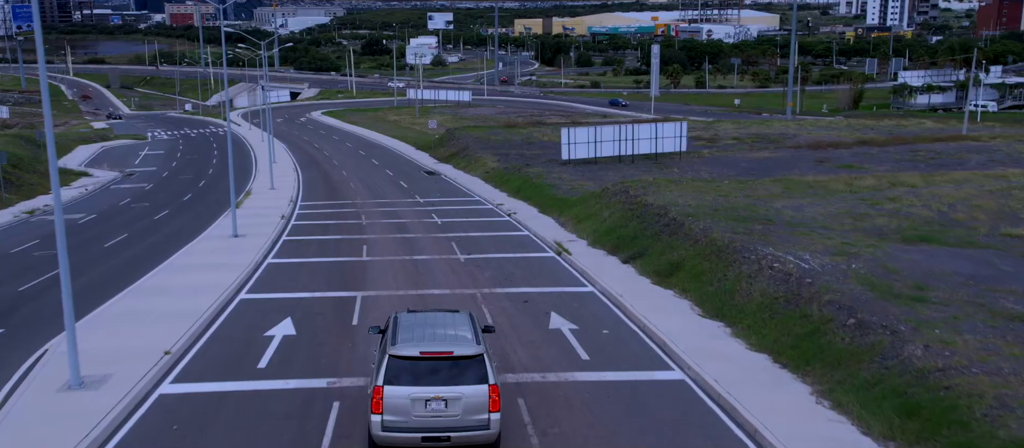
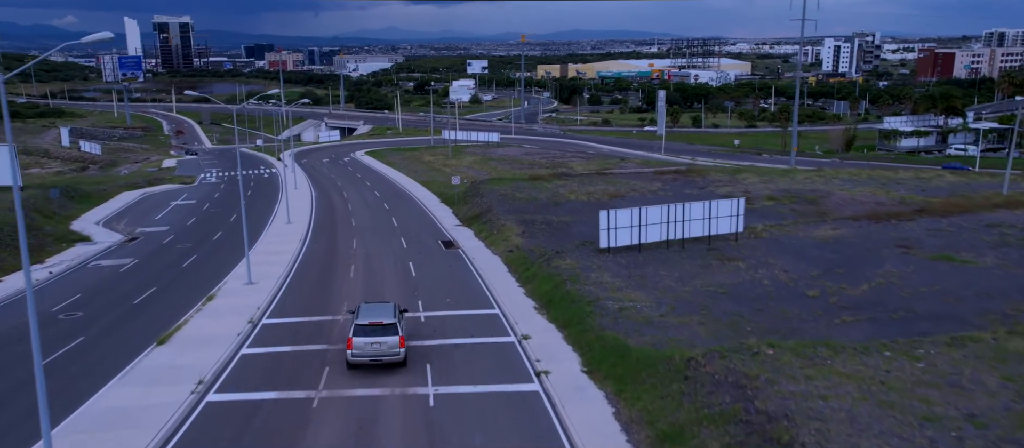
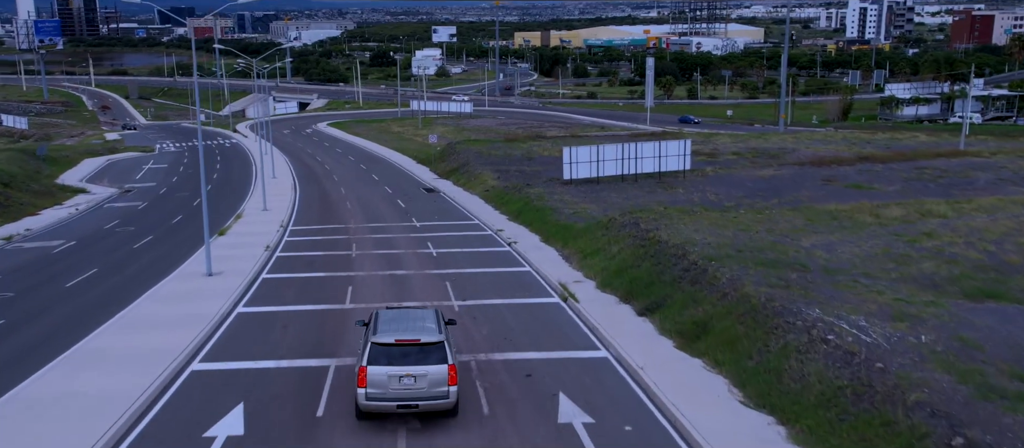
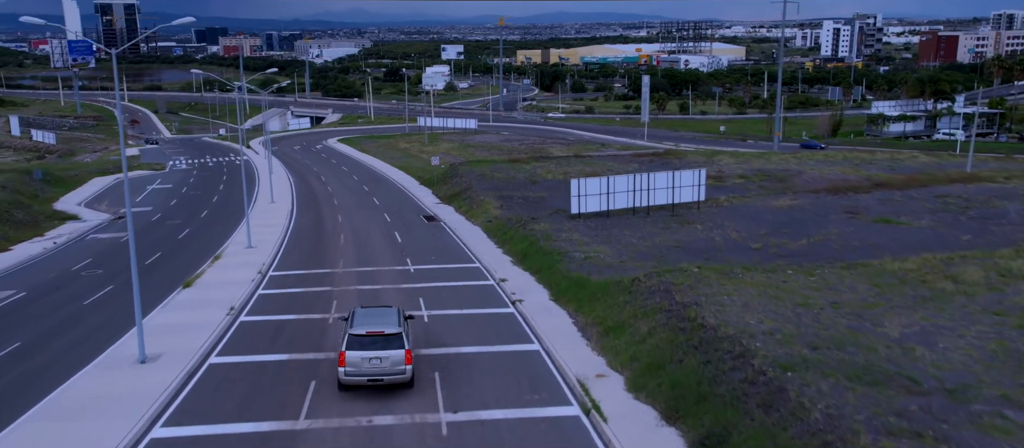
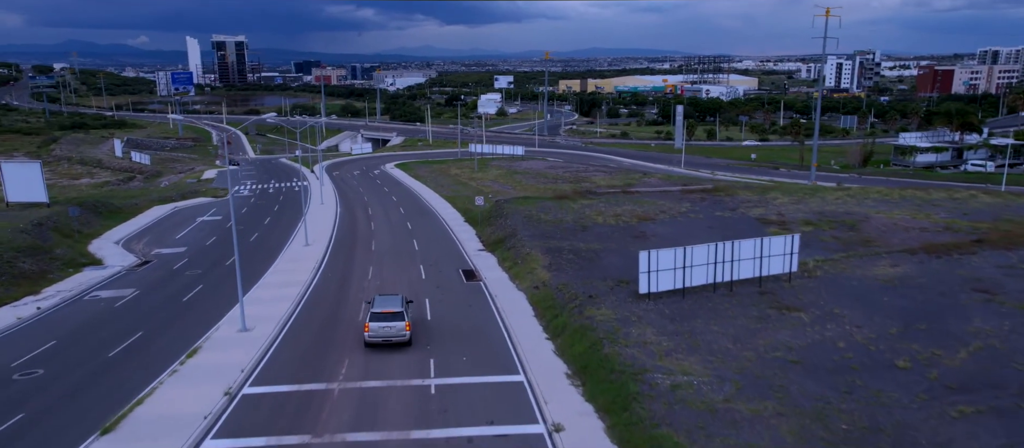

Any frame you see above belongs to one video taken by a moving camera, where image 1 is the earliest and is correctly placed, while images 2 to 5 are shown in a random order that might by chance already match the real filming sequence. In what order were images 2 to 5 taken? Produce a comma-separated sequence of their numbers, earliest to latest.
3, 4, 2, 5
